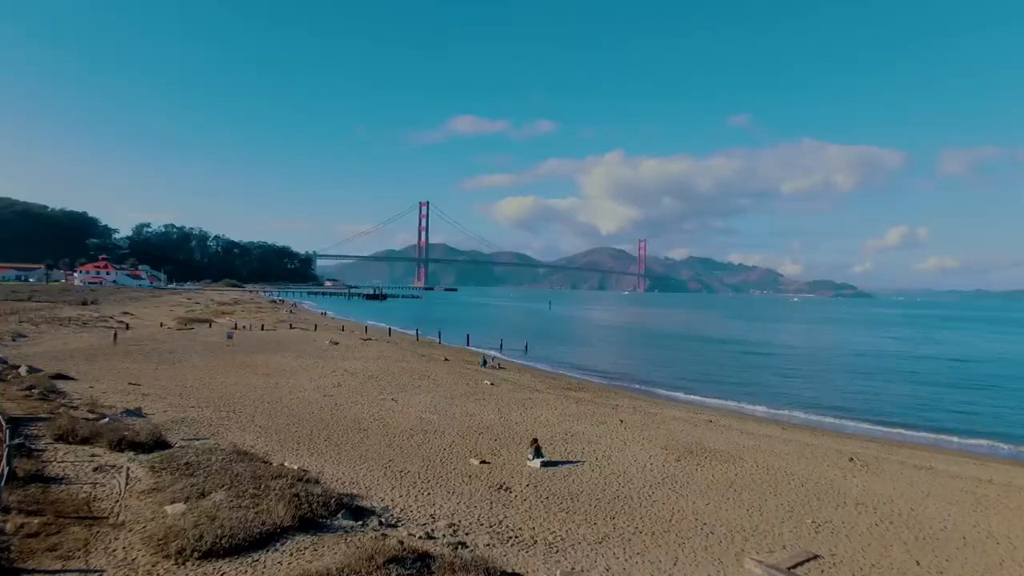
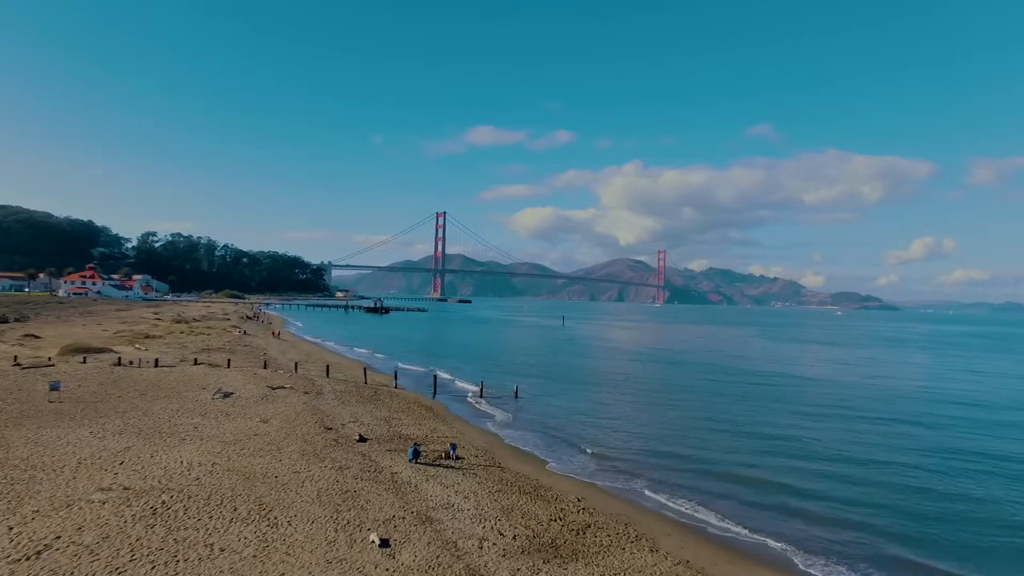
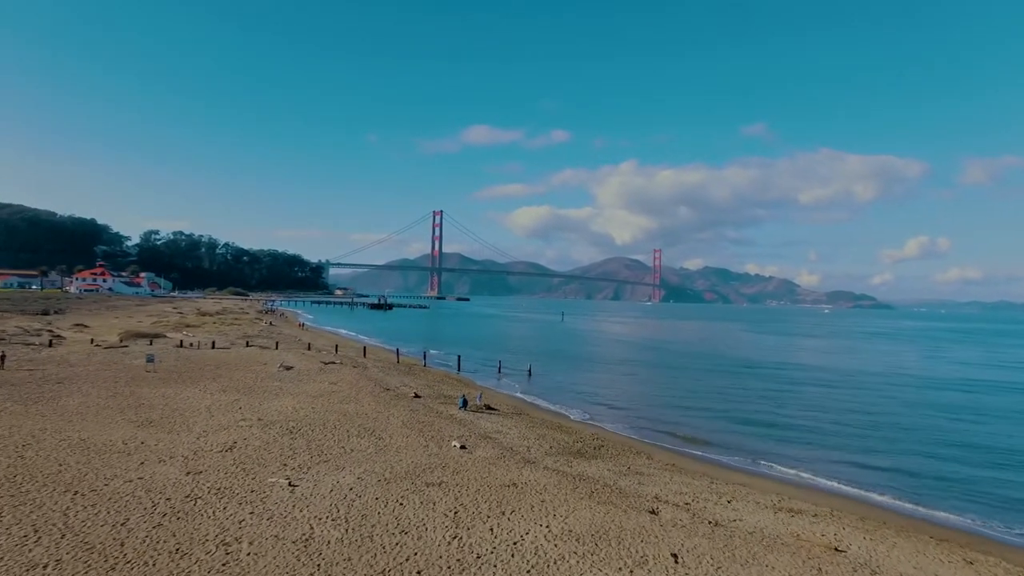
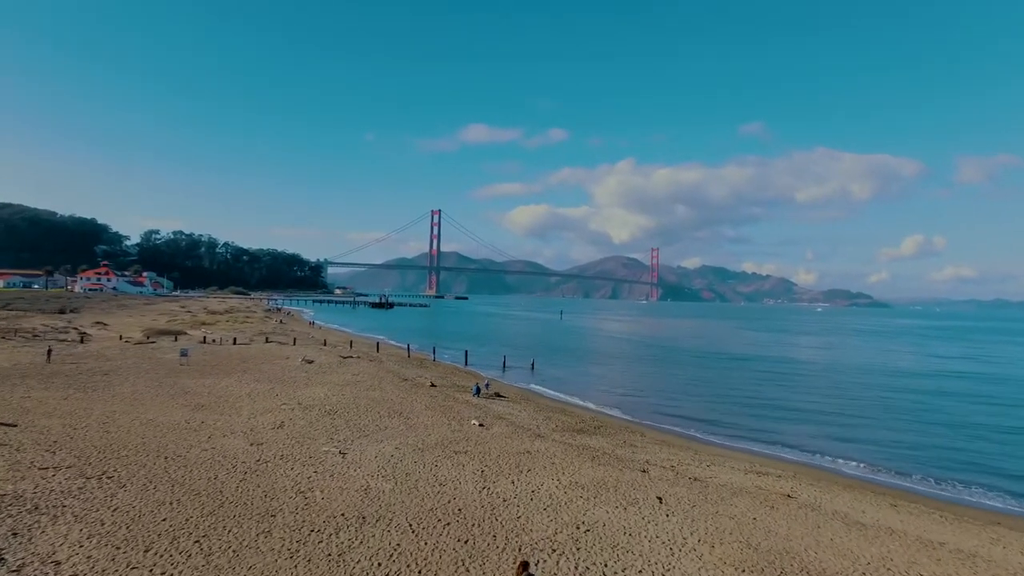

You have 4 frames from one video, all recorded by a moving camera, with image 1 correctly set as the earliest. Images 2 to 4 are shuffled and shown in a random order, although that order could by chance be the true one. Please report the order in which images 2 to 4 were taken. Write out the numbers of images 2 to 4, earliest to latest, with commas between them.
4, 3, 2
